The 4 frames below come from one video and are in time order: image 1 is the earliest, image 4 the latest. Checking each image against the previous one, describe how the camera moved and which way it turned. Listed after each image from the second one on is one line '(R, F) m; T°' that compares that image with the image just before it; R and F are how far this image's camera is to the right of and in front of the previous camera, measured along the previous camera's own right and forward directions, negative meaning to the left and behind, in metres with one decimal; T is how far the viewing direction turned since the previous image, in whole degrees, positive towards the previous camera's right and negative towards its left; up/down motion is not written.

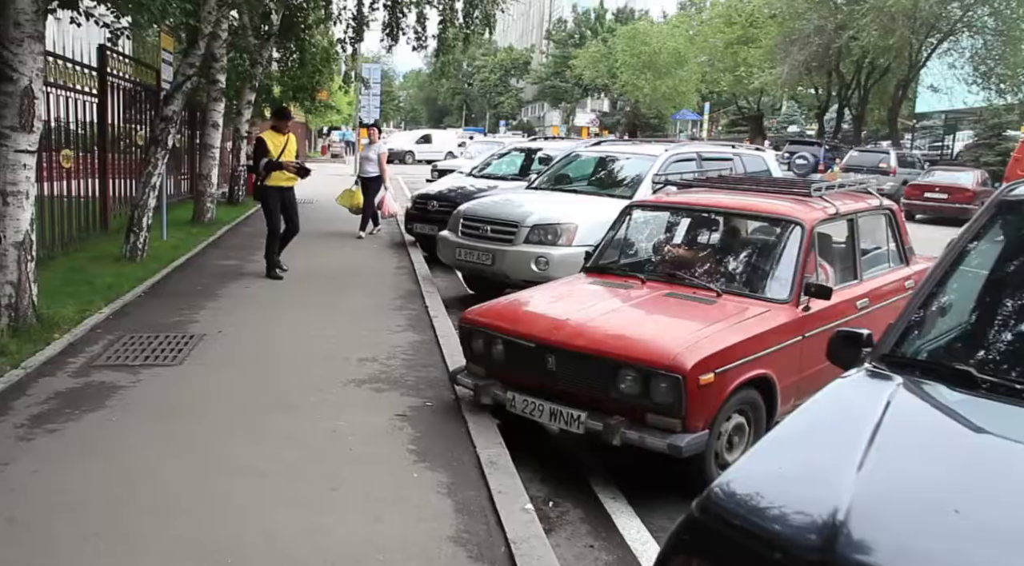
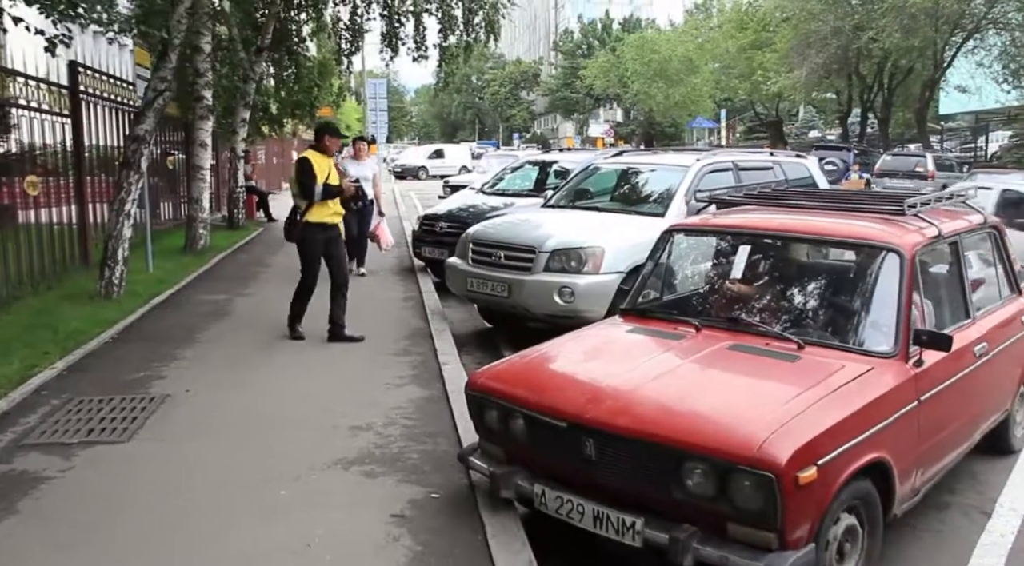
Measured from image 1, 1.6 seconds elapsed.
(0.0, +1.1) m; -1°
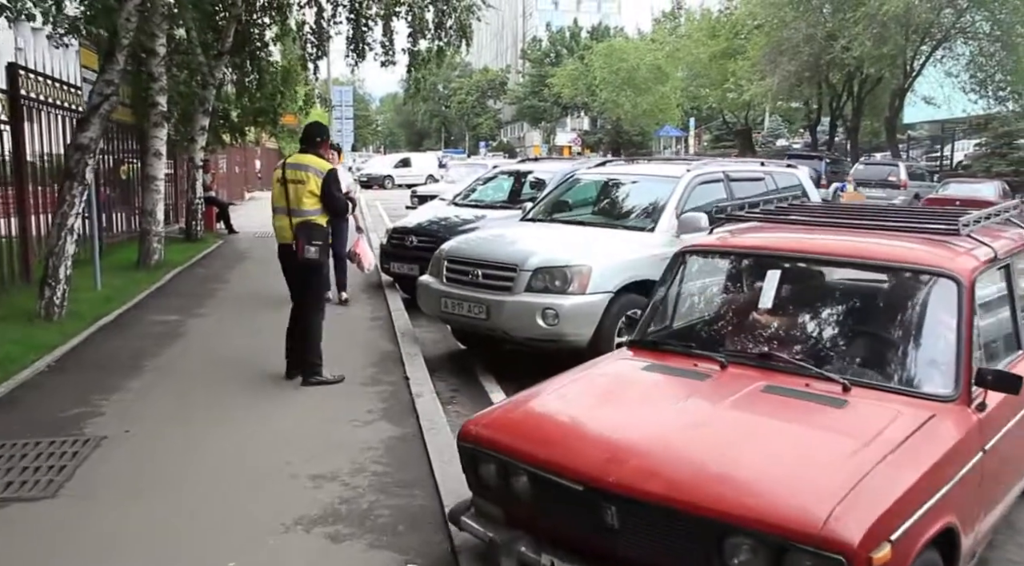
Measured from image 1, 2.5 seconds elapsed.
(-0.1, +0.6) m; +2°
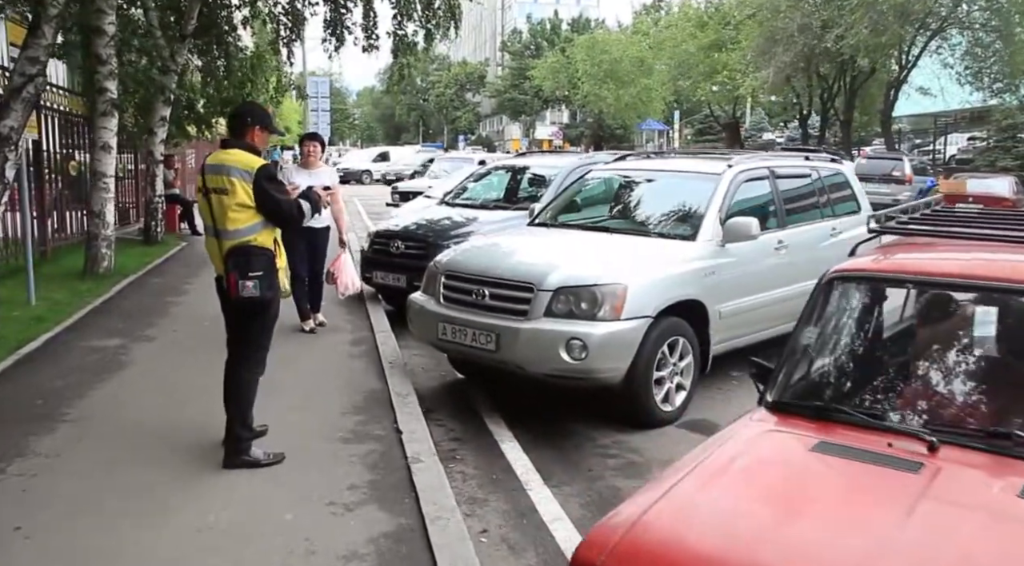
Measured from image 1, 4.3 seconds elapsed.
(-0.2, +1.3) m; +2°
